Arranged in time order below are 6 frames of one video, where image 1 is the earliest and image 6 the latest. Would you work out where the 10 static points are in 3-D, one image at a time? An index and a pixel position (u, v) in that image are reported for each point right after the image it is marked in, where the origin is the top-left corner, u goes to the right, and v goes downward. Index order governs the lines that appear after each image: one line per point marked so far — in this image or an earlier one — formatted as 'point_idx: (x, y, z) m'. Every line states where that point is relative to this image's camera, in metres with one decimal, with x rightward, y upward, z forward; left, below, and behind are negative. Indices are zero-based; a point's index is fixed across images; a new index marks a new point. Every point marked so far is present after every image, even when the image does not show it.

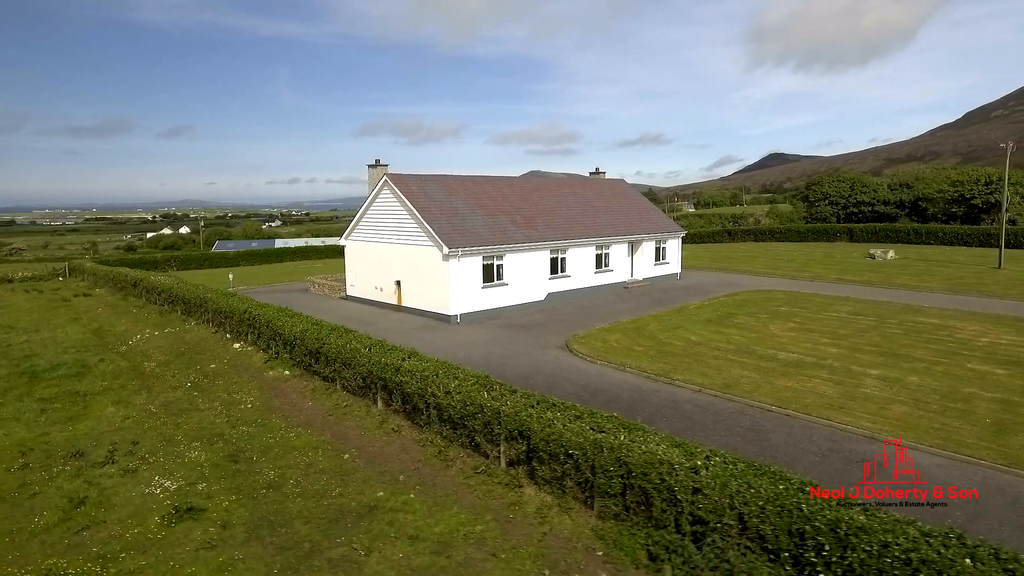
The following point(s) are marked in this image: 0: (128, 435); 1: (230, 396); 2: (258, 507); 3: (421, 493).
0: (-8.0, -3.1, +13.2) m
1: (-6.9, -2.6, +15.5) m
2: (-4.1, -3.6, +10.2) m
3: (-1.5, -3.4, +10.4) m
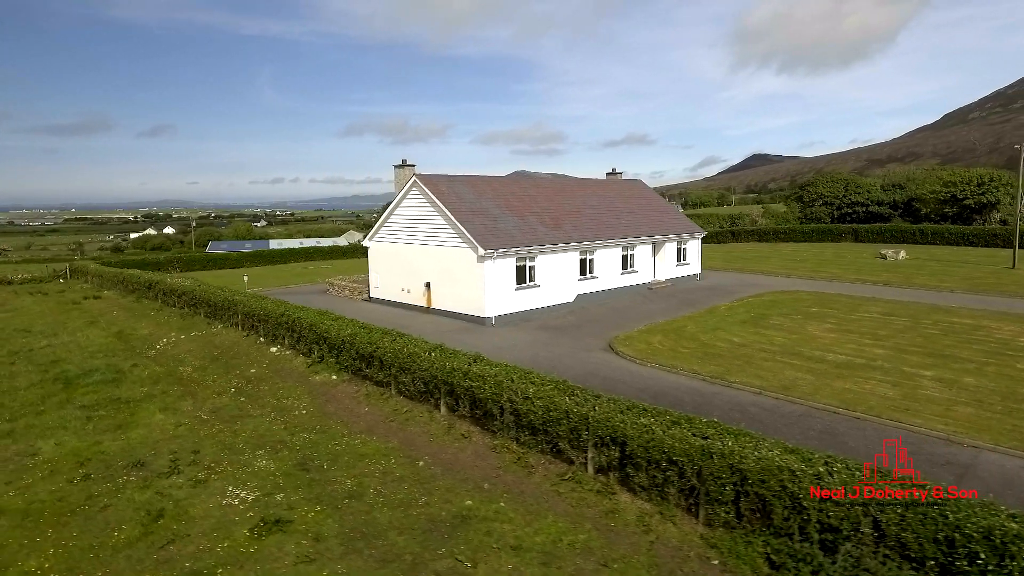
0: (-6.6, -3.2, +12.8) m
1: (-5.5, -2.7, +15.1) m
2: (-2.6, -3.6, +9.9) m
3: (0.0, -3.5, +10.2) m
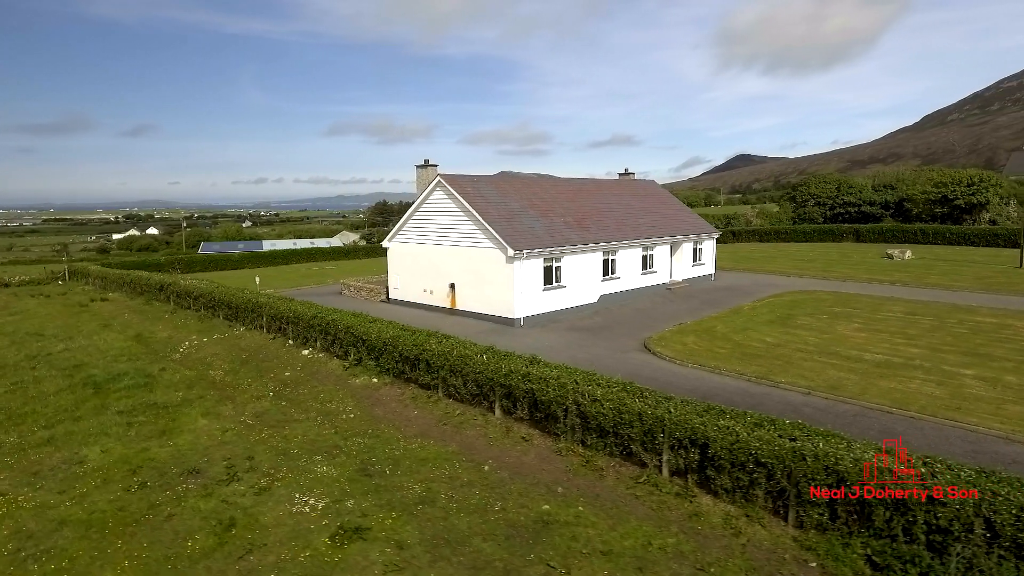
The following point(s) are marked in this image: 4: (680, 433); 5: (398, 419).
0: (-5.4, -3.2, +12.5) m
1: (-4.4, -2.8, +14.9) m
2: (-1.3, -3.7, +9.7) m
3: (+1.3, -3.5, +10.1) m
4: (+2.7, -2.3, +10.1) m
5: (-2.5, -2.9, +13.8) m
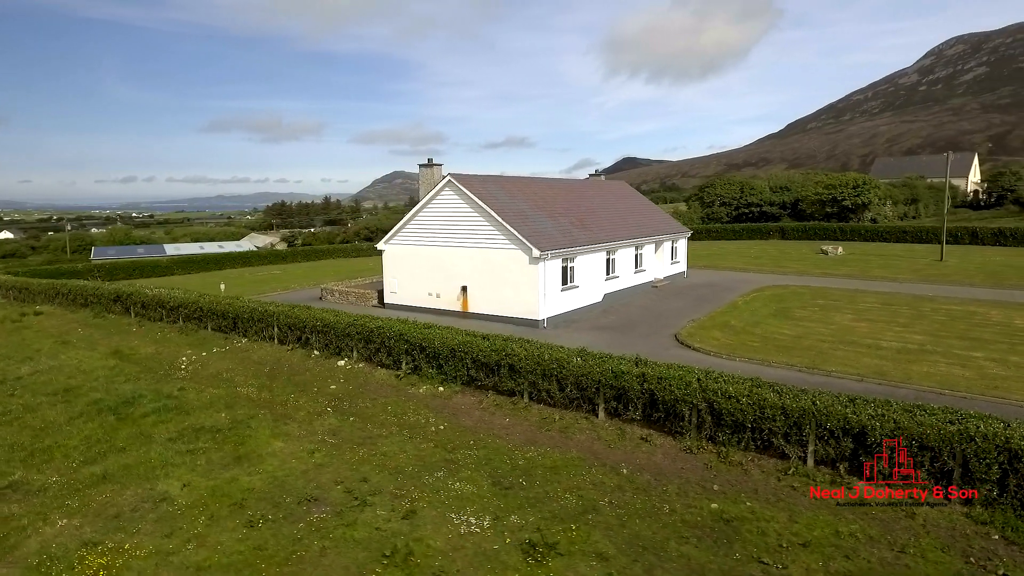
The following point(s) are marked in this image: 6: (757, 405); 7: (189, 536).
0: (-3.1, -3.4, +11.5) m
1: (-2.5, -2.9, +14.0) m
2: (+1.4, -3.7, +9.5) m
3: (+3.9, -3.5, +10.2) m
4: (+5.4, -2.3, +10.5) m
5: (-0.4, -2.9, +13.3) m
6: (+4.3, -2.1, +11.2) m
7: (-4.9, -3.8, +9.6) m
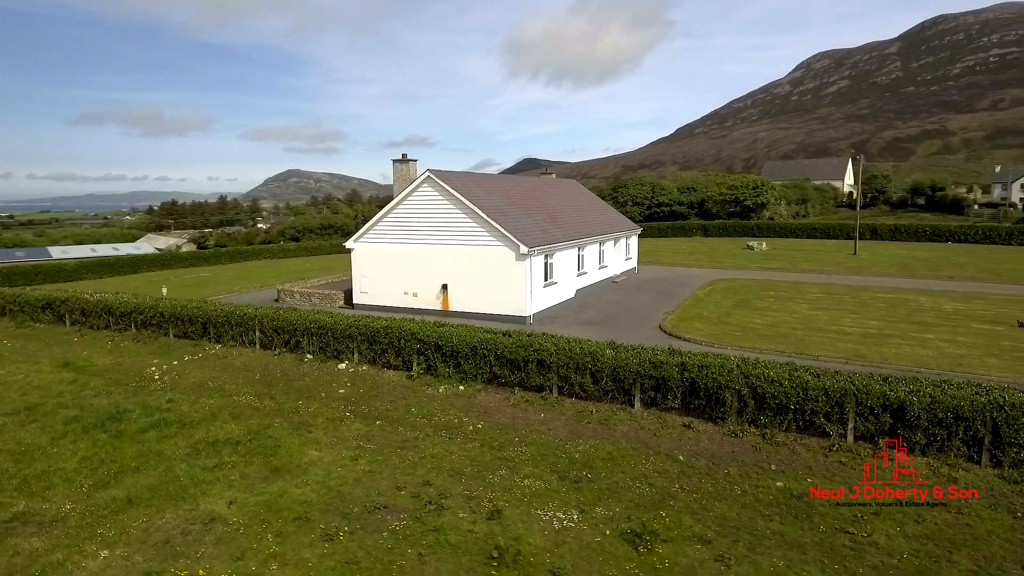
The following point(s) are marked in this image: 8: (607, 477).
0: (-1.9, -3.3, +11.0) m
1: (-1.8, -2.8, +13.5) m
2: (+2.8, -3.5, +9.7) m
3: (+5.2, -3.3, +10.9) m
4: (+6.5, -2.0, +11.3) m
5: (+0.4, -2.8, +13.2) m
6: (+5.4, -1.9, +11.8) m
7: (-3.5, -3.8, +8.9) m
8: (+1.6, -3.3, +11.0) m
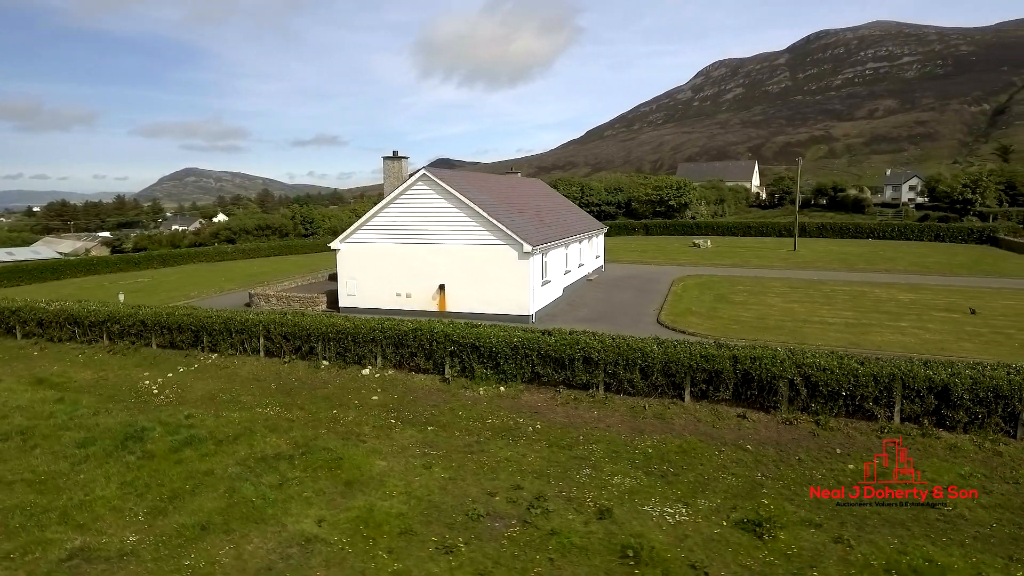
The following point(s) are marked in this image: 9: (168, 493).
0: (-0.4, -3.3, +10.7) m
1: (-0.6, -2.8, +13.2) m
2: (+4.5, -3.4, +10.0) m
3: (+6.6, -3.1, +11.5) m
4: (+7.9, -1.9, +12.1) m
5: (+1.6, -2.8, +13.1) m
6: (+6.7, -1.7, +12.5) m
7: (-1.7, -3.8, +8.3) m
8: (+3.1, -3.2, +11.1) m
9: (-5.7, -3.3, +10.3) m
